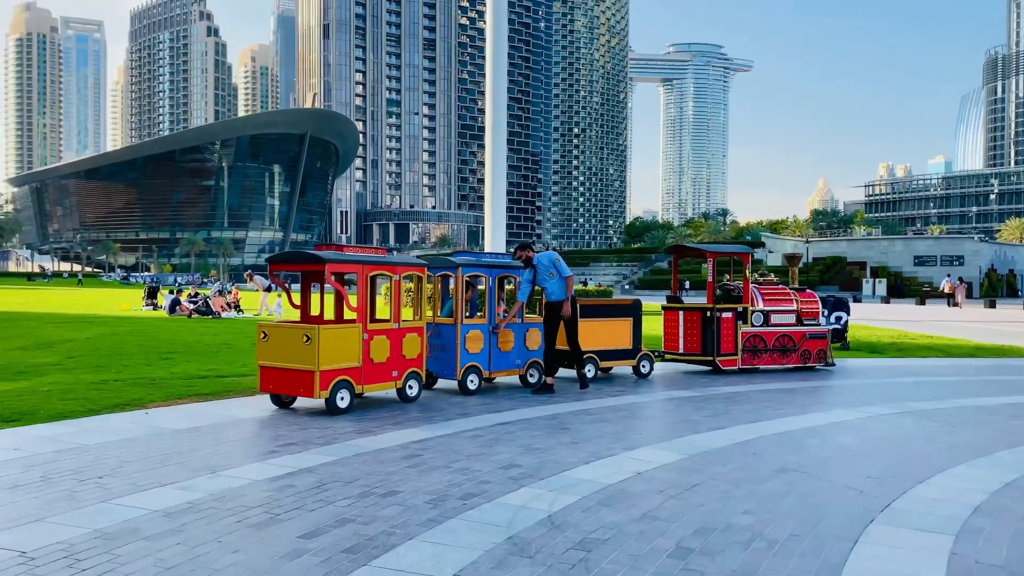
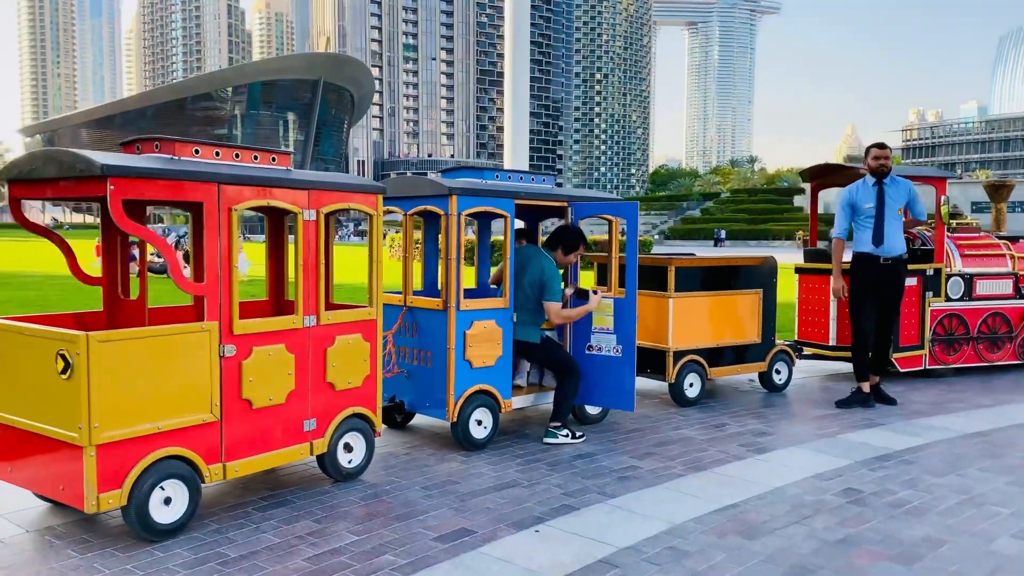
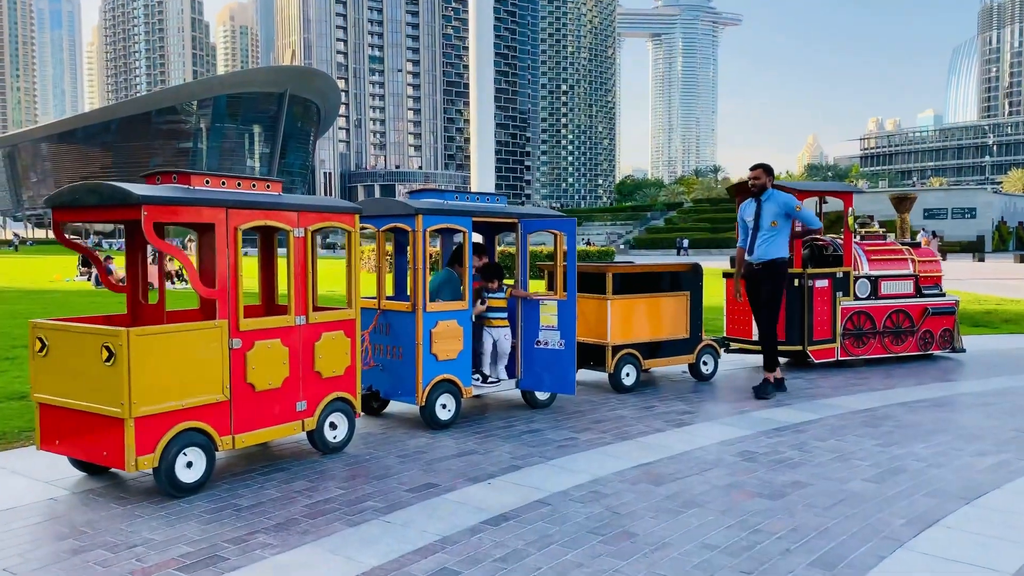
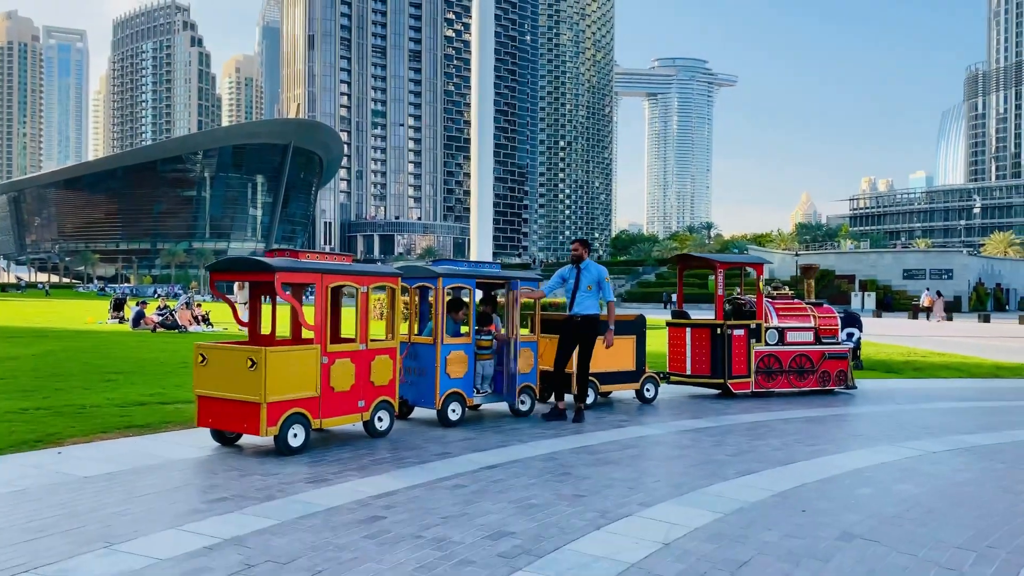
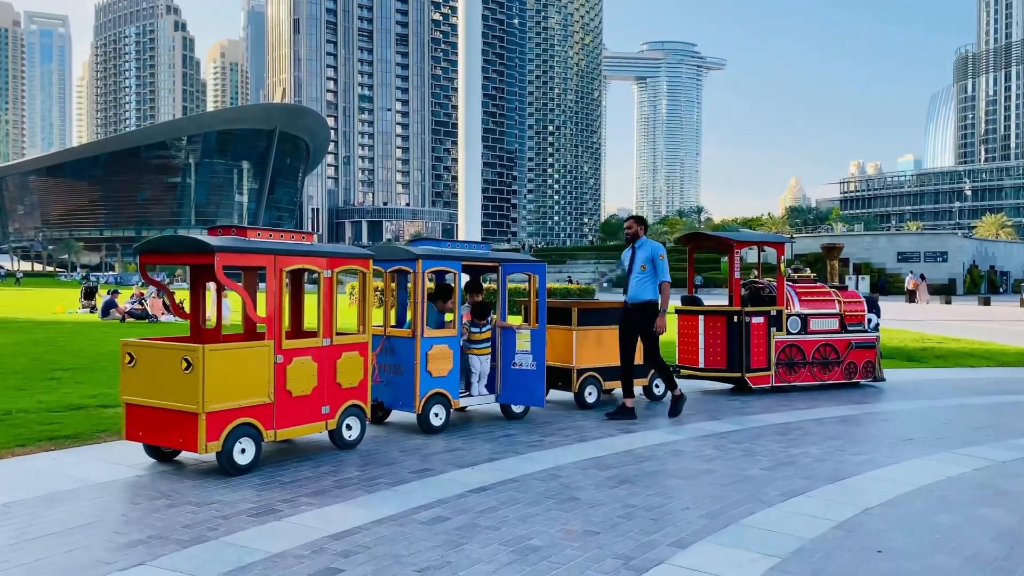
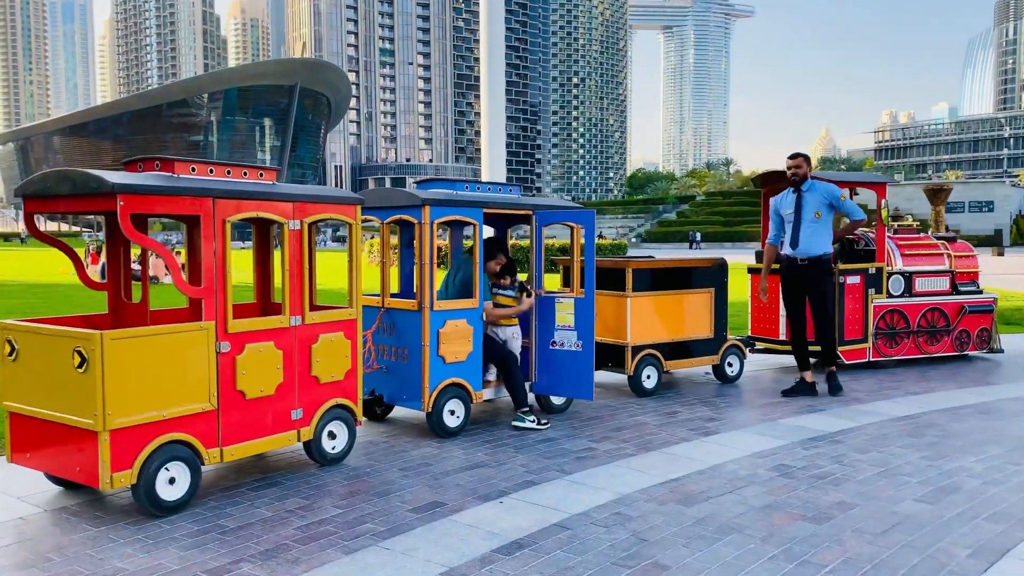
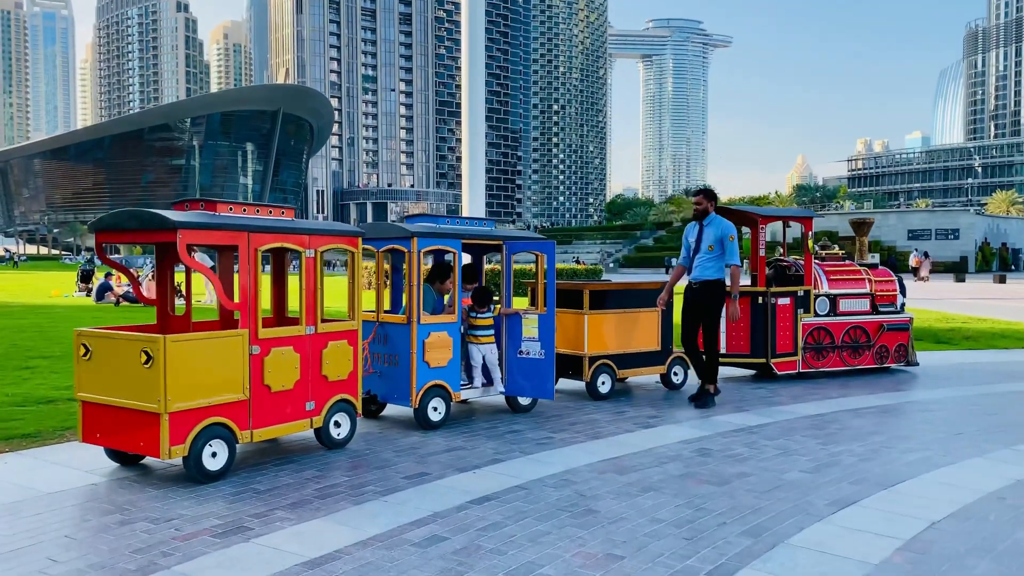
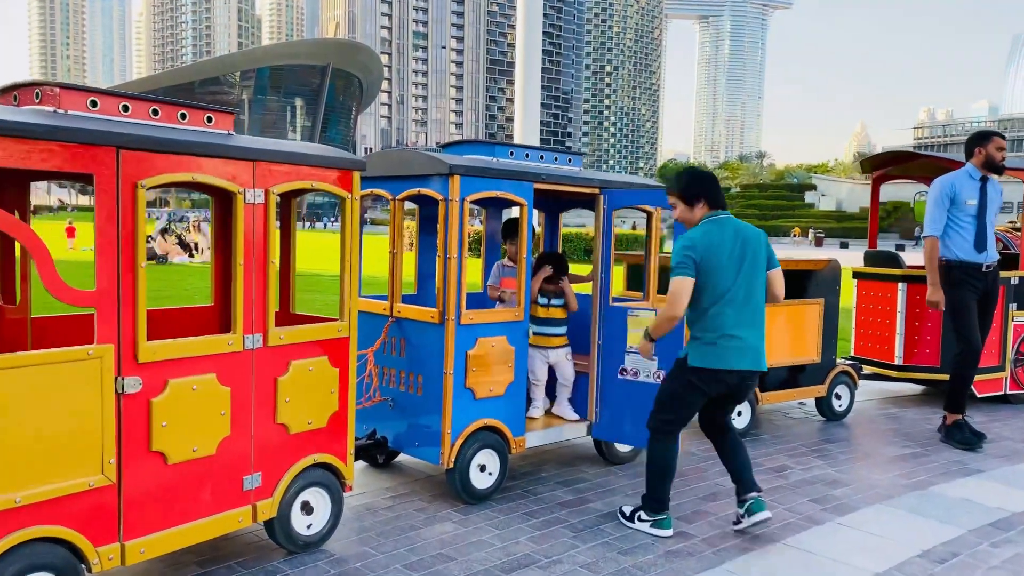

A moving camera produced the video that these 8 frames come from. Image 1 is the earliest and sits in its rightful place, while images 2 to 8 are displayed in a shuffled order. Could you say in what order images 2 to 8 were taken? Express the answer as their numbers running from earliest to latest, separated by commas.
4, 5, 7, 3, 6, 2, 8
